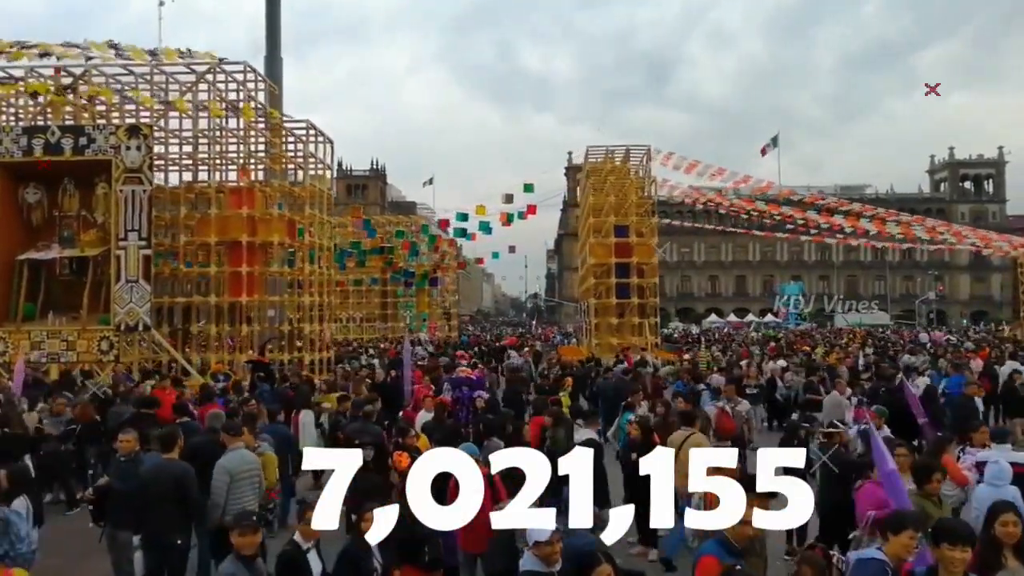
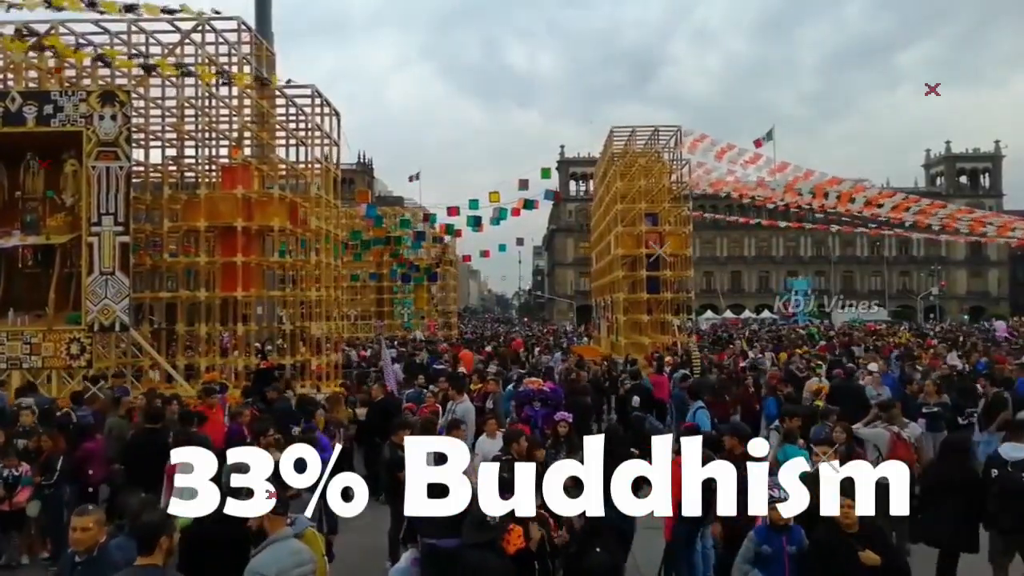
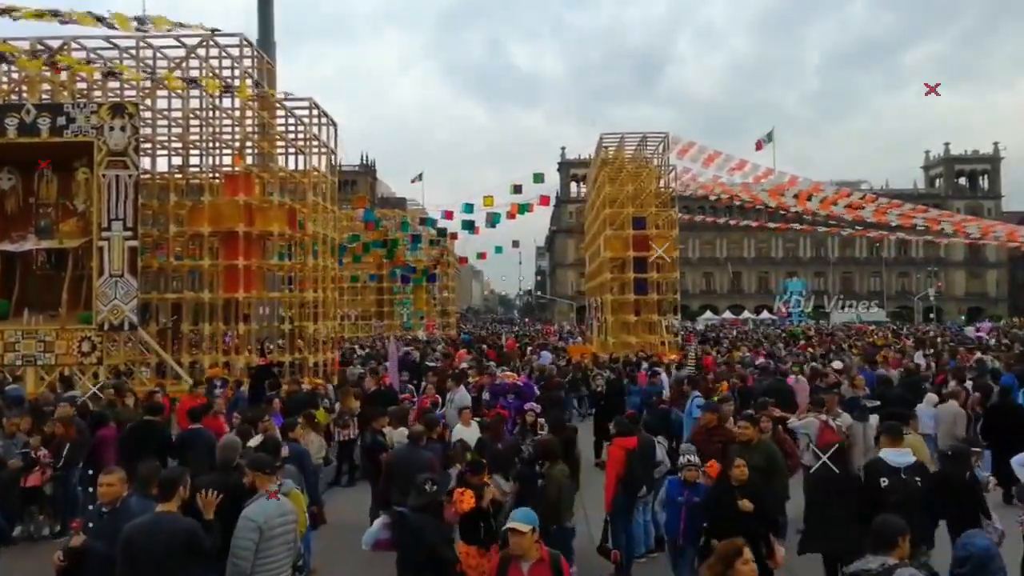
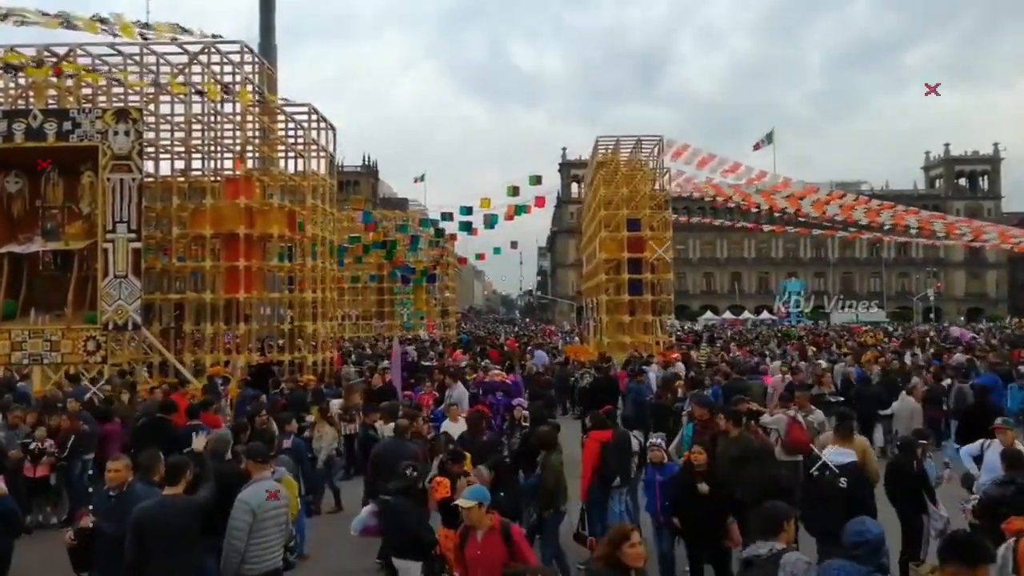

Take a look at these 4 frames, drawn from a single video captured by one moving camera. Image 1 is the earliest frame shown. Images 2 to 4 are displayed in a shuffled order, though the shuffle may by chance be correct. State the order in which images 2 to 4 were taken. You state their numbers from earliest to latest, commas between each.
4, 3, 2
